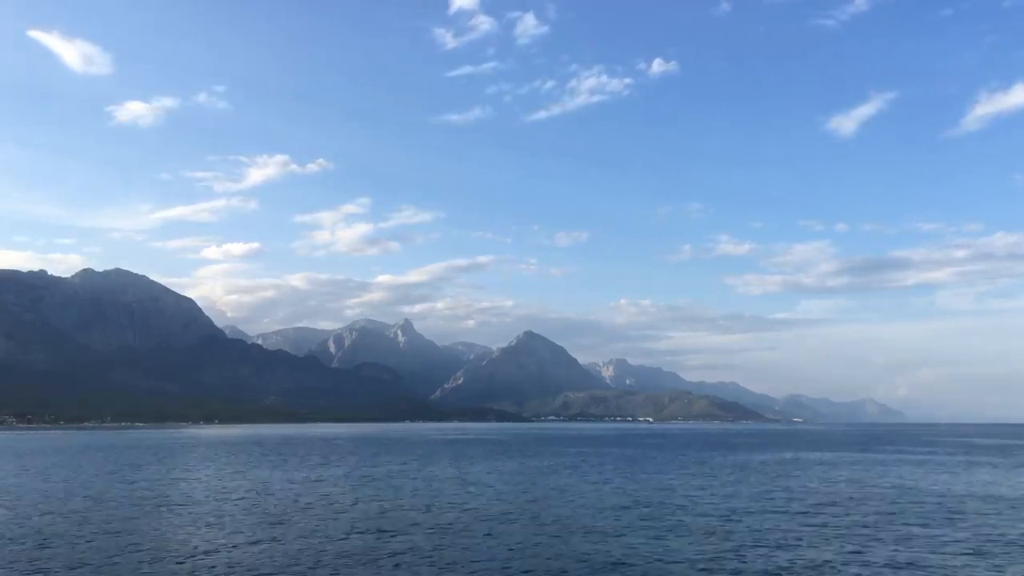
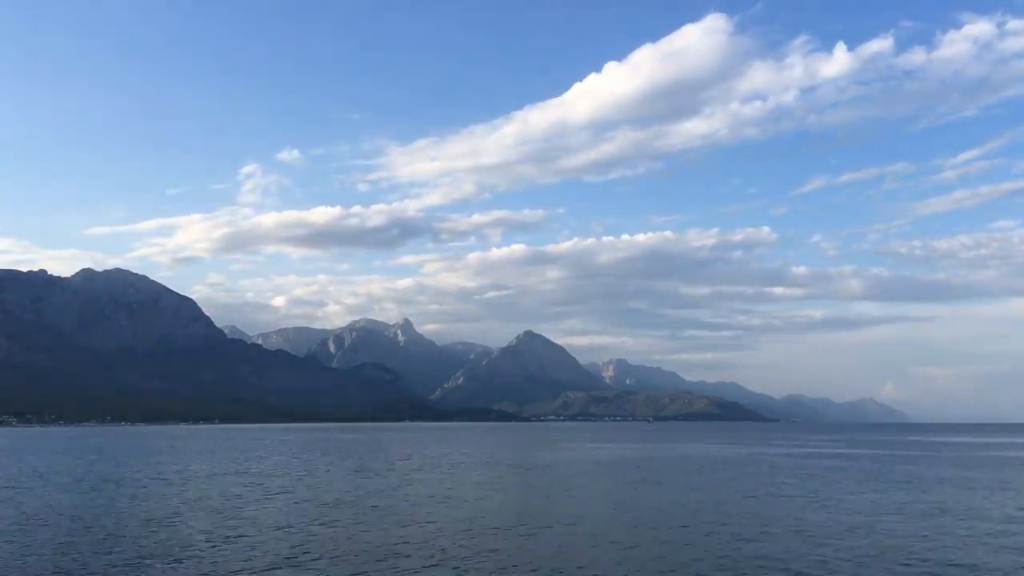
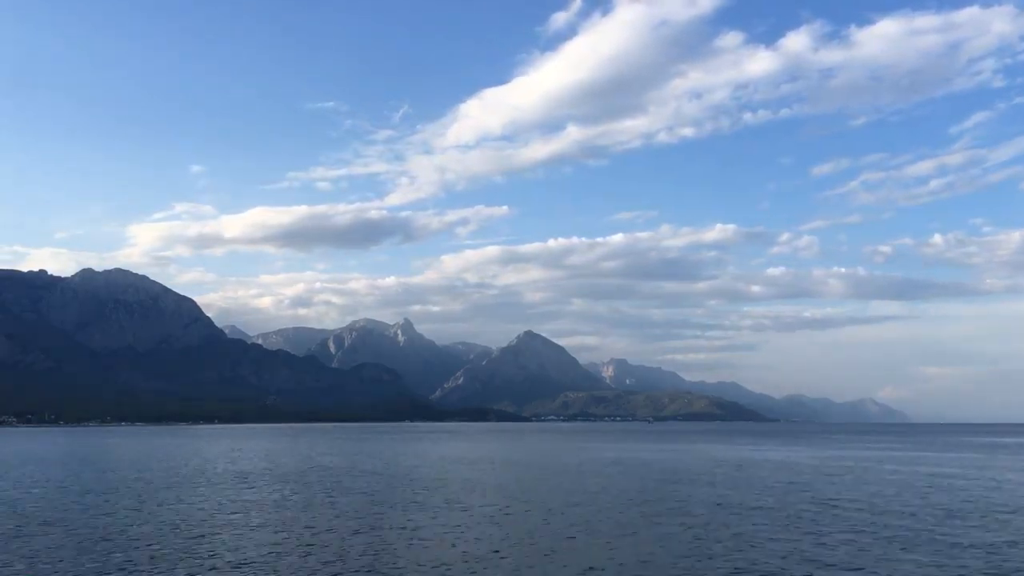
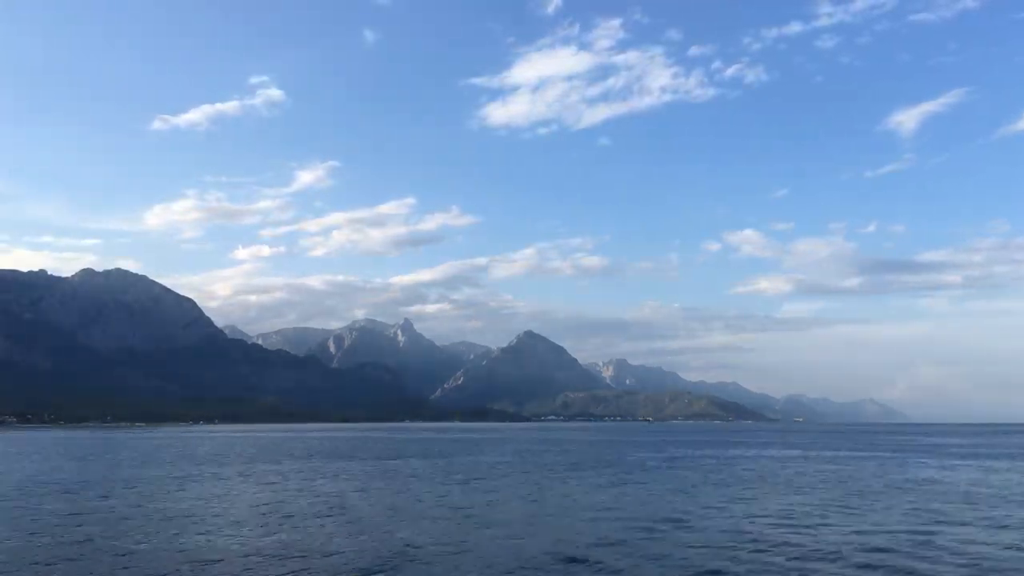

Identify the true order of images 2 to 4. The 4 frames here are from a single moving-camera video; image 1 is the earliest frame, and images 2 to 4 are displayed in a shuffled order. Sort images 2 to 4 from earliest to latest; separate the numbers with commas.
4, 3, 2
